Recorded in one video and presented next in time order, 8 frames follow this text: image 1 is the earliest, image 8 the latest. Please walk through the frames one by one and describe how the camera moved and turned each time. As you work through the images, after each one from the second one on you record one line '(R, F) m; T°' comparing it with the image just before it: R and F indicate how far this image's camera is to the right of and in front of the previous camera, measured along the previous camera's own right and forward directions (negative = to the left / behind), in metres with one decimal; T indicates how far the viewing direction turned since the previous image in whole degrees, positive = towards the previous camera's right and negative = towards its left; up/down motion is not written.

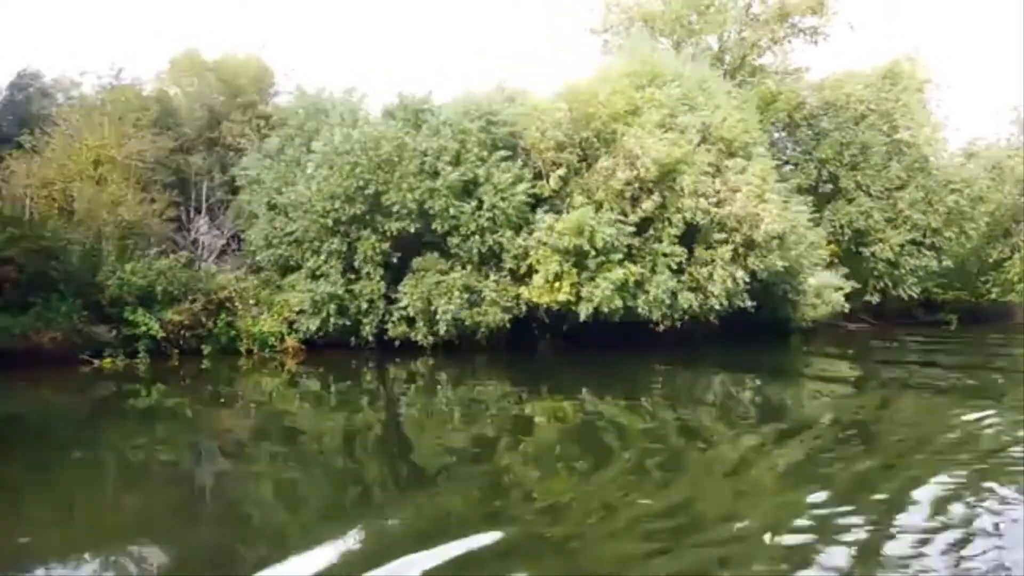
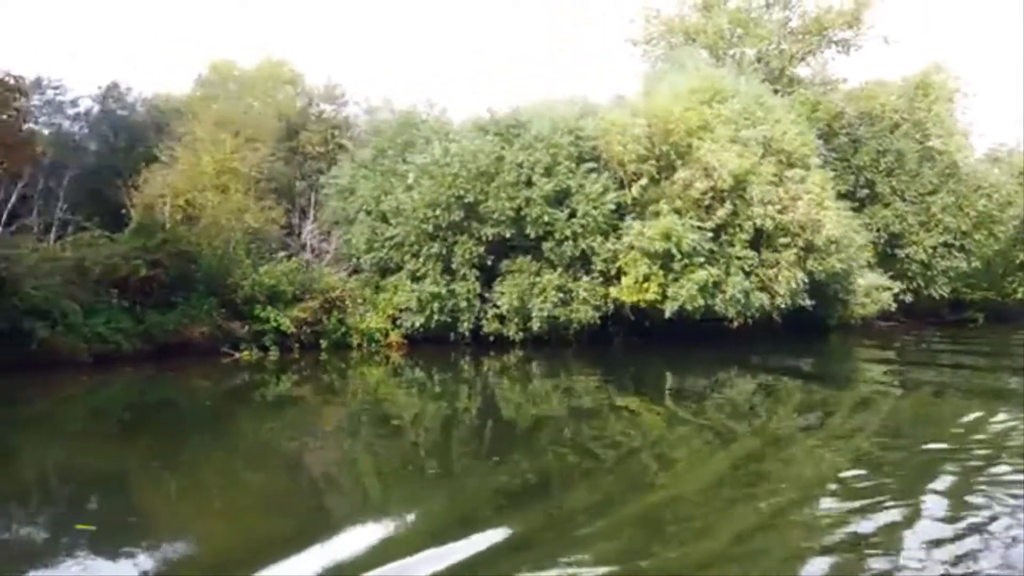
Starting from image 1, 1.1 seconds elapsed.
(-1.4, -1.9) m; 0°
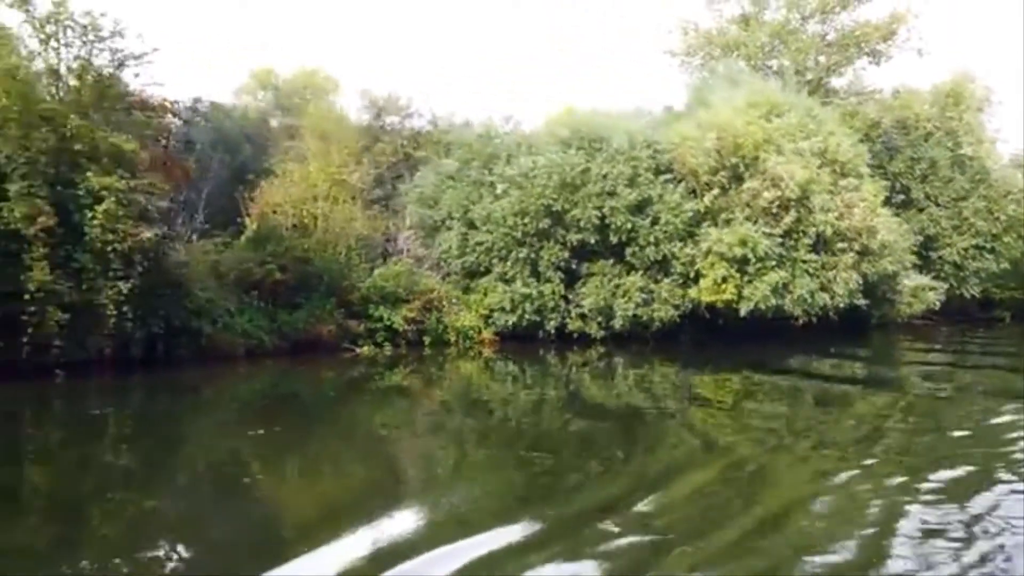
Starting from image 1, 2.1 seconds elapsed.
(-1.4, -2.0) m; 0°
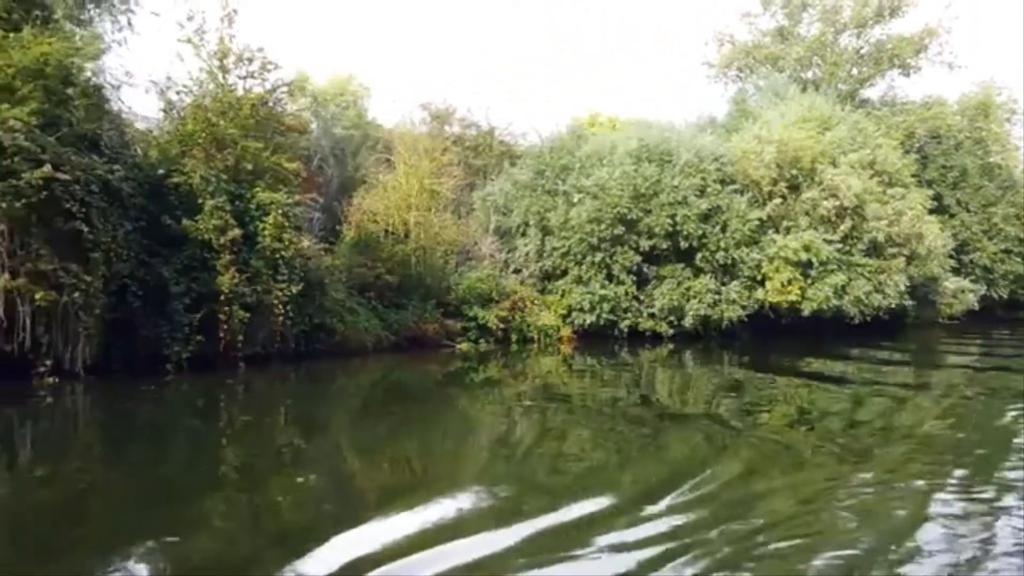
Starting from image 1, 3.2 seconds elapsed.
(-1.4, -1.9) m; 0°
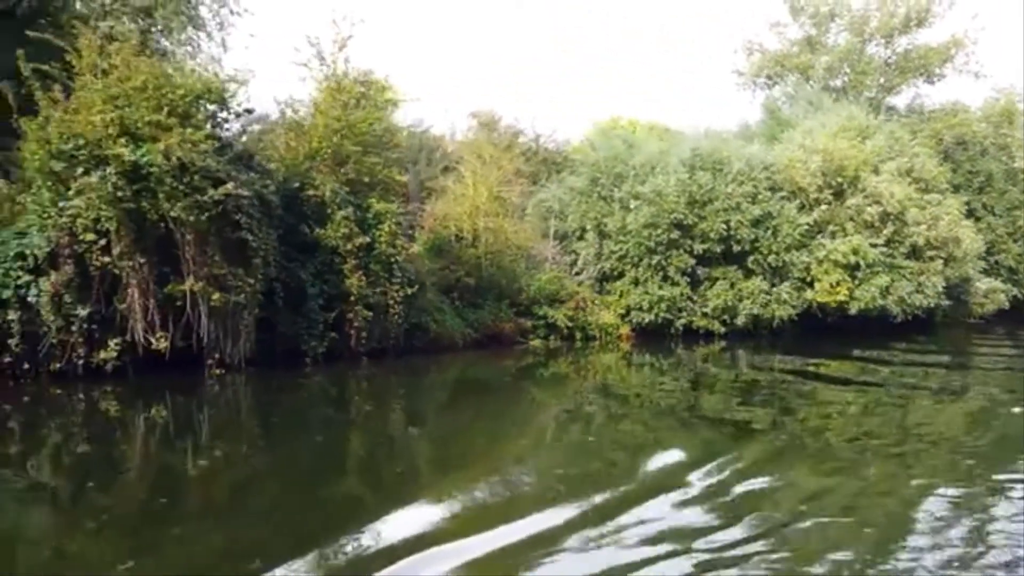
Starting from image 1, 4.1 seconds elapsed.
(-1.2, -1.6) m; 0°
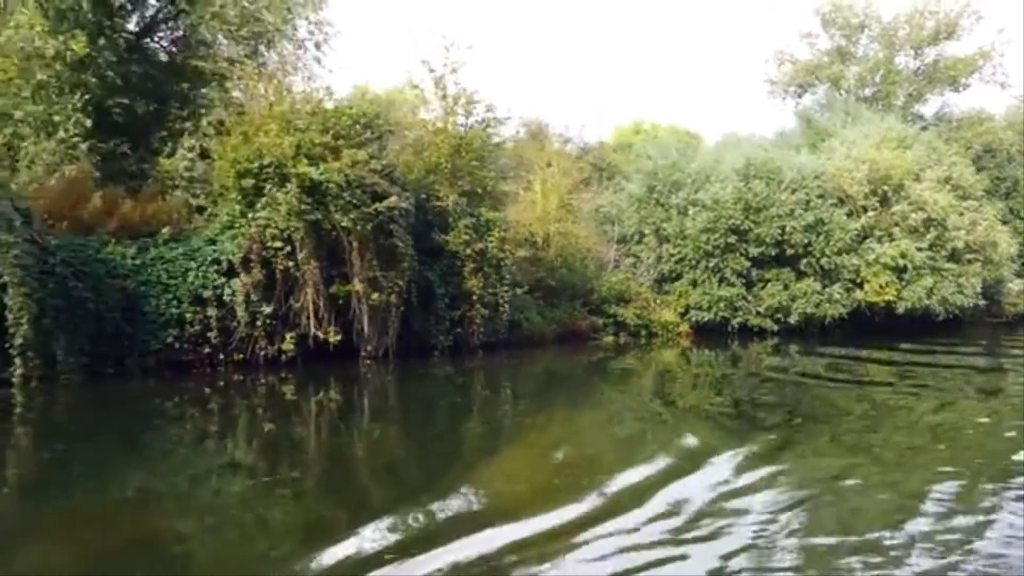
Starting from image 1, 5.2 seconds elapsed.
(-1.4, -2.0) m; 0°
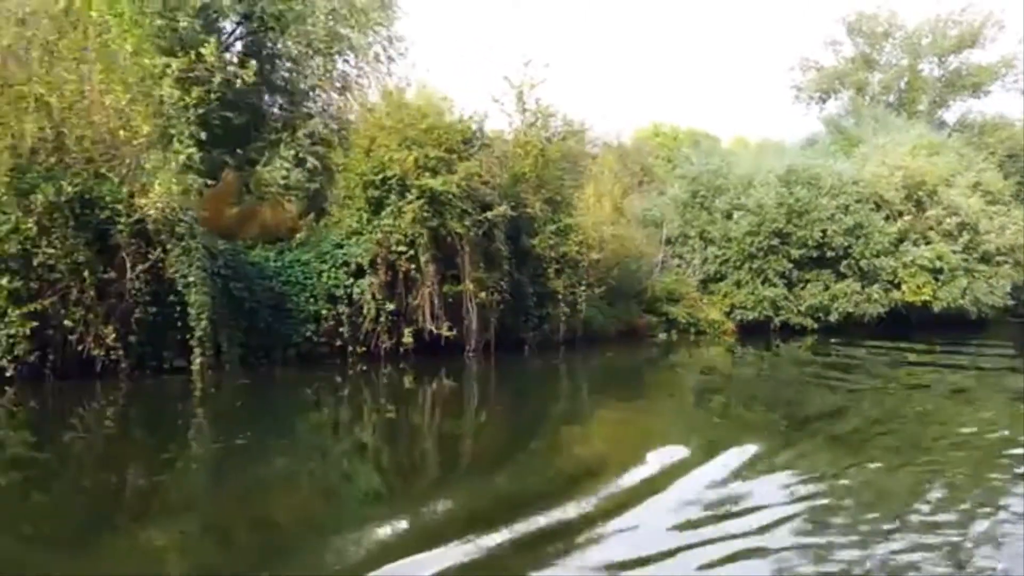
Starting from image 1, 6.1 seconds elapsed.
(-1.2, -1.6) m; 0°
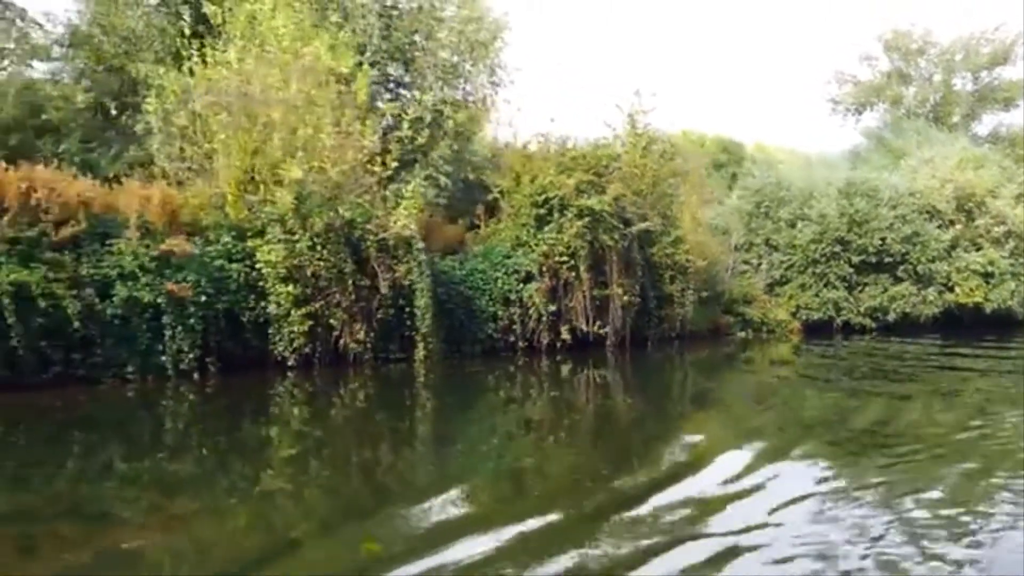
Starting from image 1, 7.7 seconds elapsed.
(-2.1, -2.9) m; 0°
